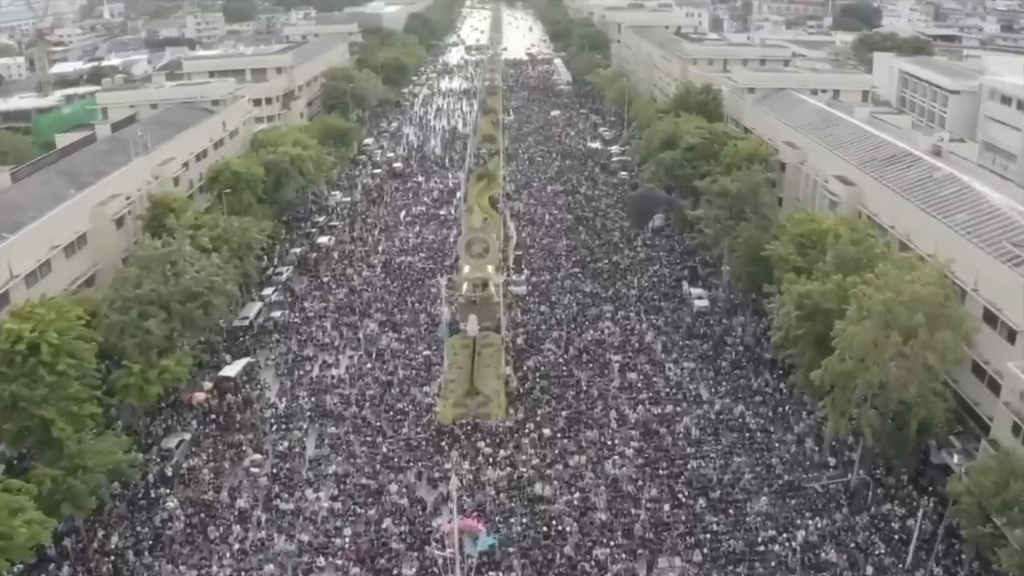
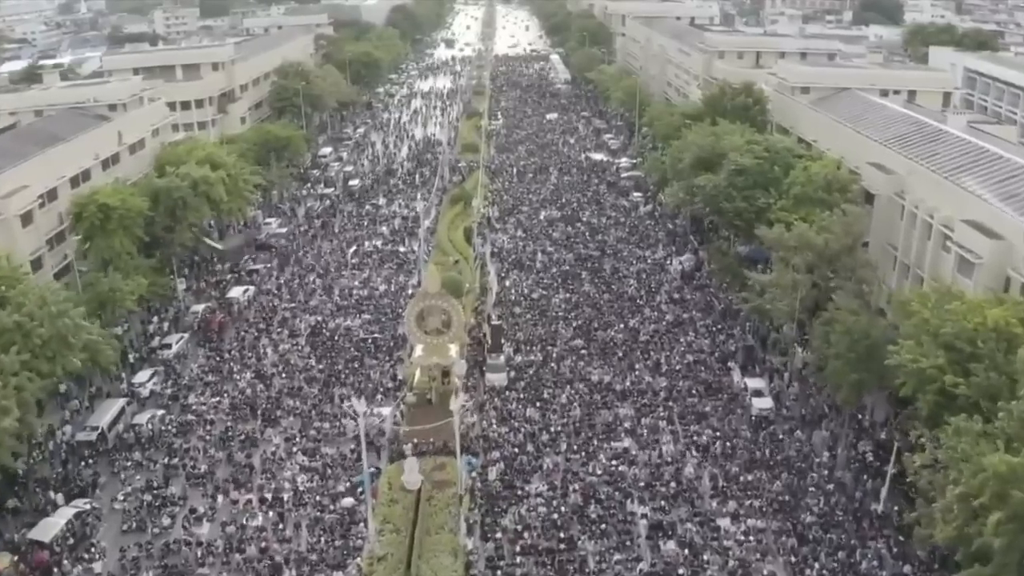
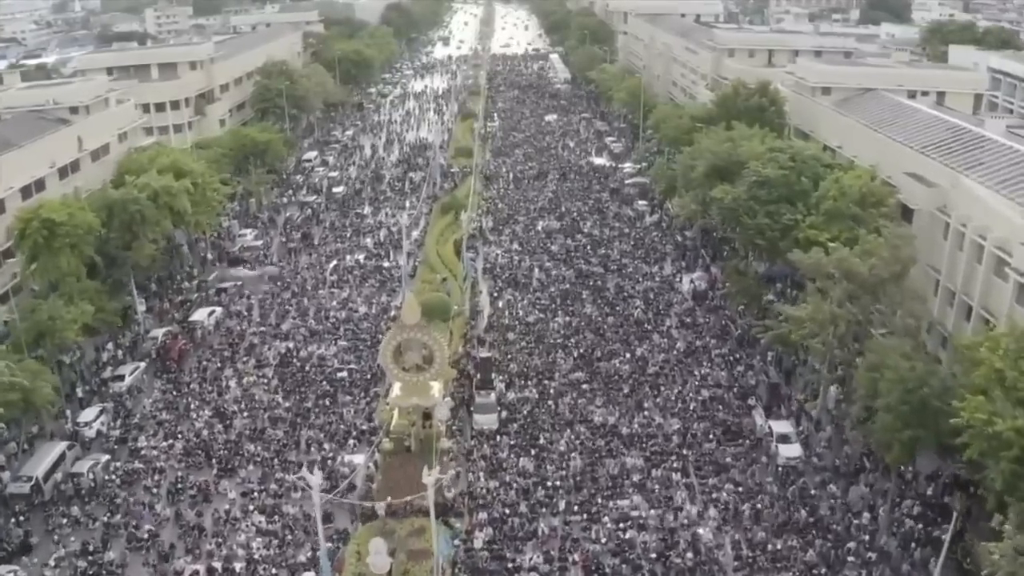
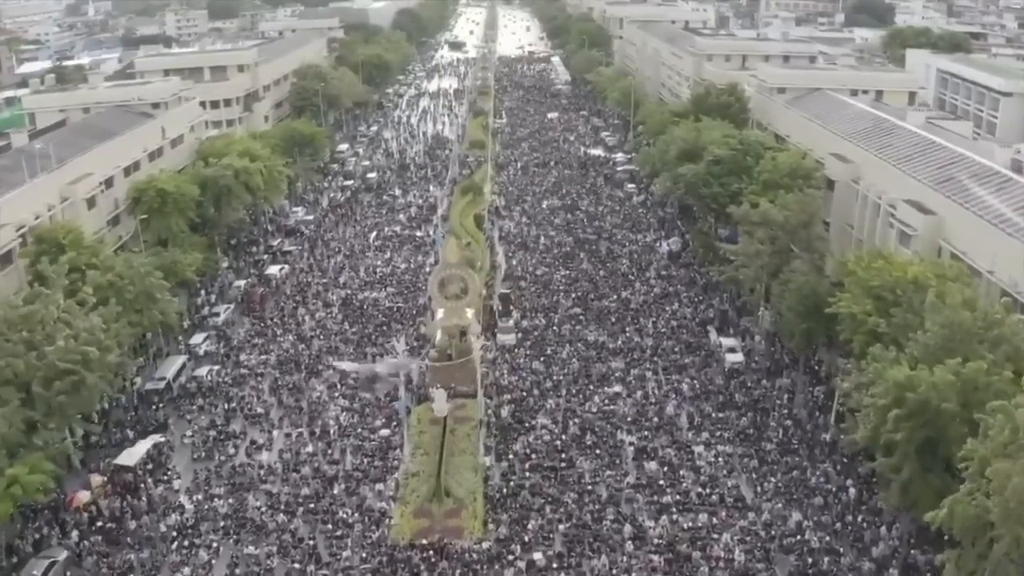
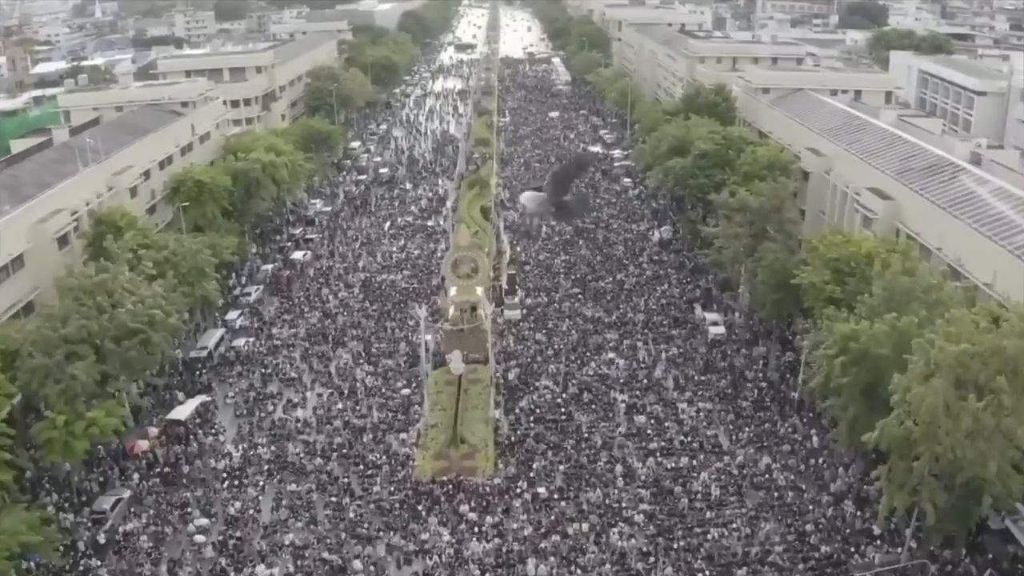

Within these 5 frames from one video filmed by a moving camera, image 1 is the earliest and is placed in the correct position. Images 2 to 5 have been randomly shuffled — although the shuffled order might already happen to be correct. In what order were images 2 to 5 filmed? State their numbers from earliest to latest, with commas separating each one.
5, 4, 2, 3
